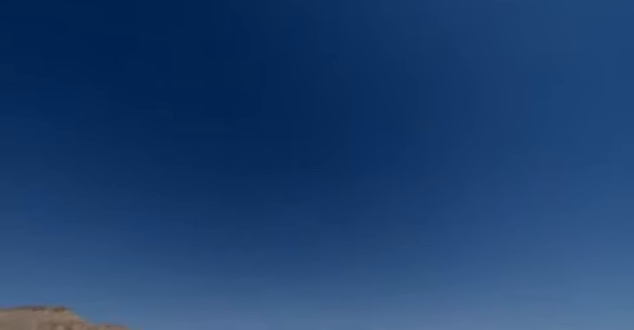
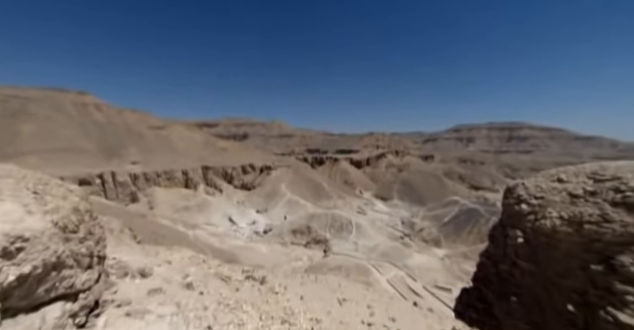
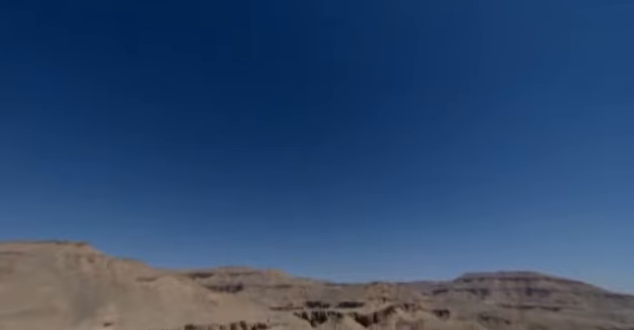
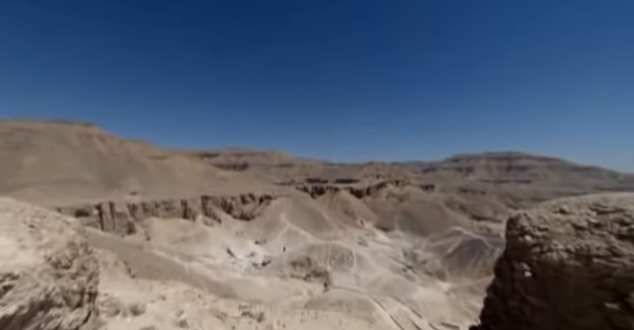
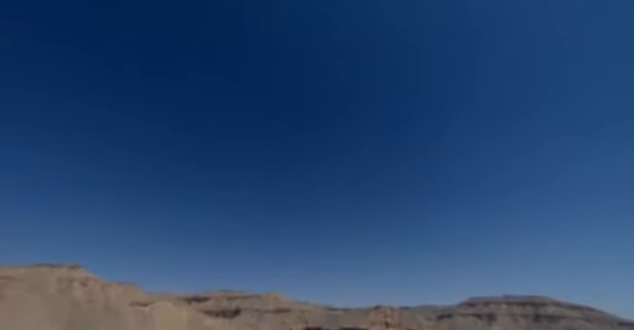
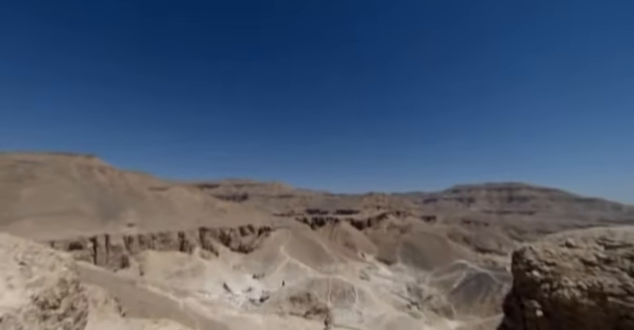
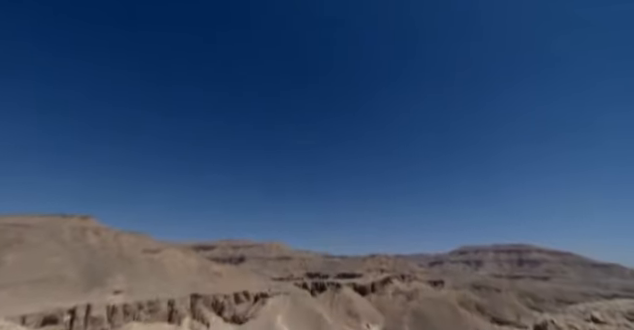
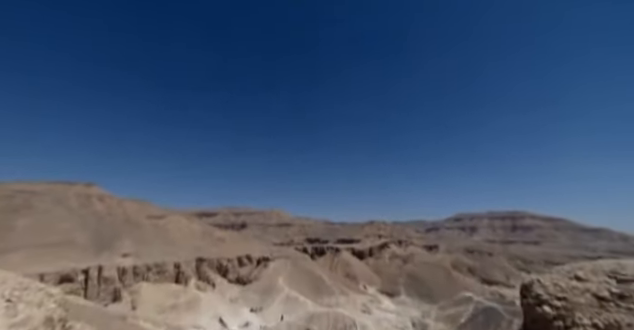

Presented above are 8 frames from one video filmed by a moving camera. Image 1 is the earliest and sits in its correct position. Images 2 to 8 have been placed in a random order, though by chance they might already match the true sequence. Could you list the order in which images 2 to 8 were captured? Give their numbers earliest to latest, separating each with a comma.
5, 3, 7, 8, 6, 4, 2
